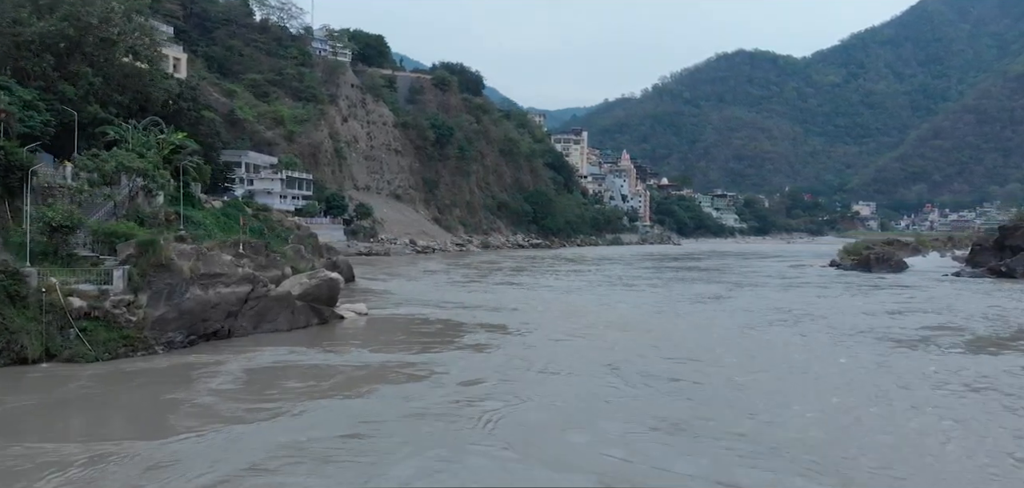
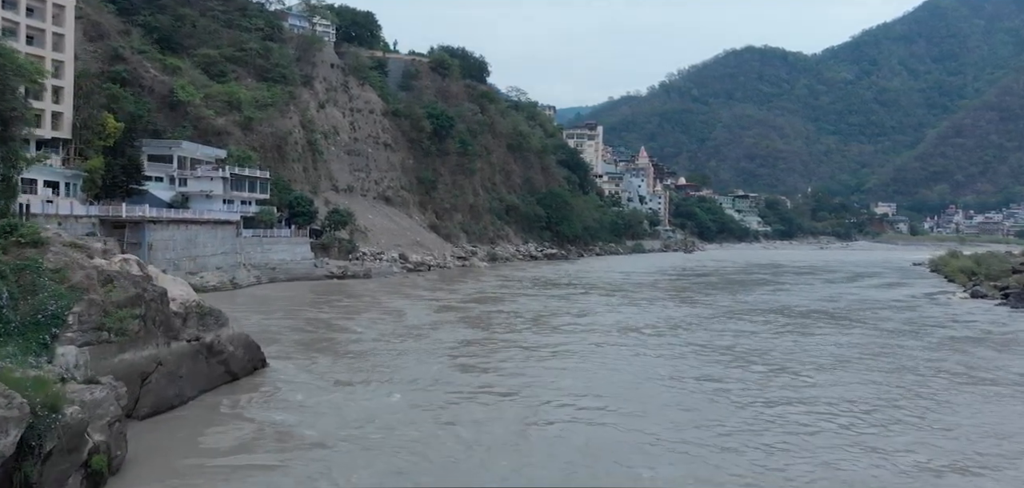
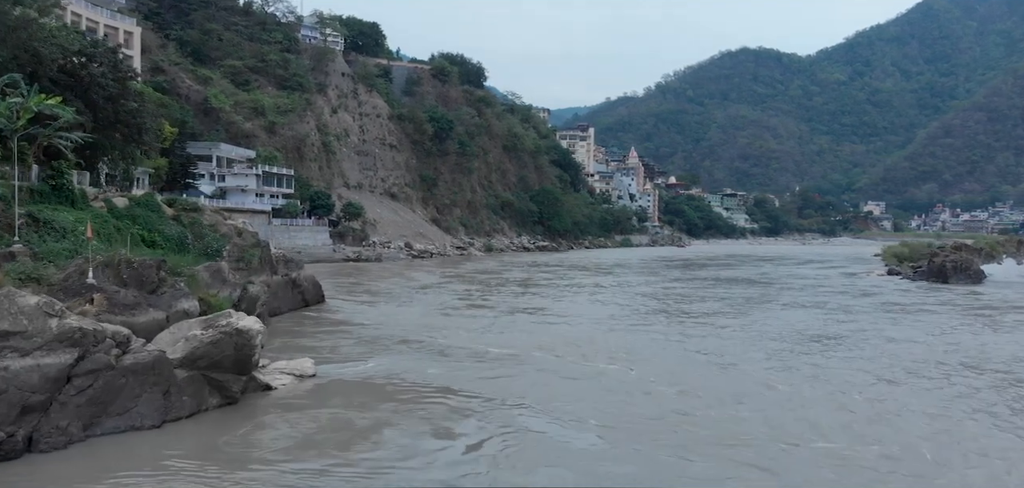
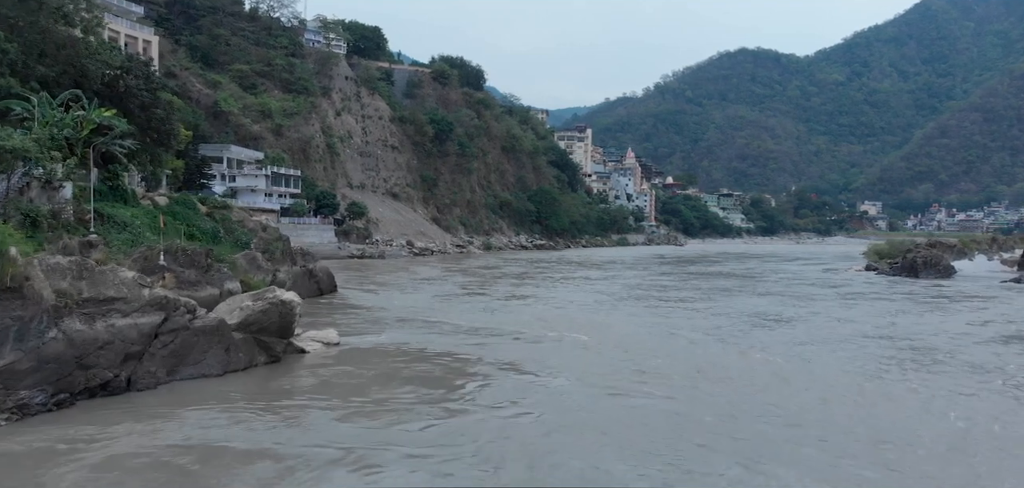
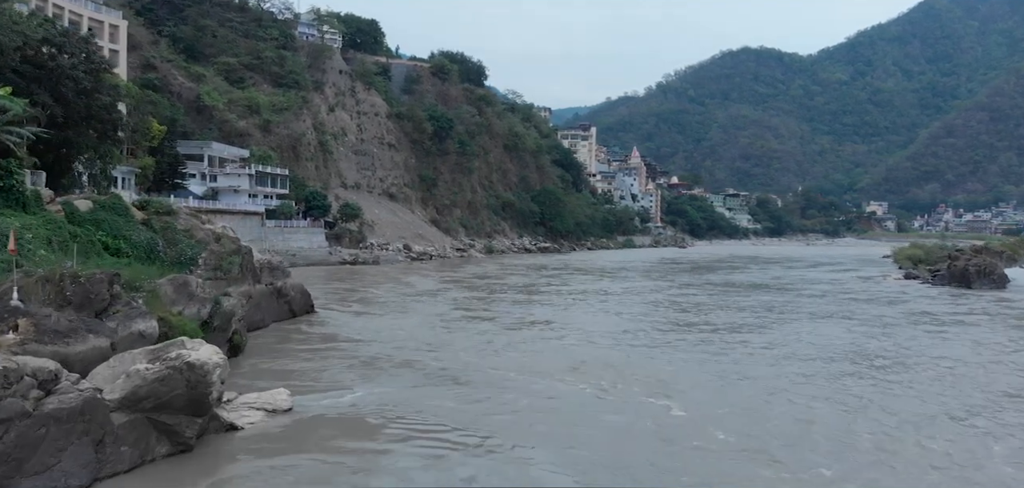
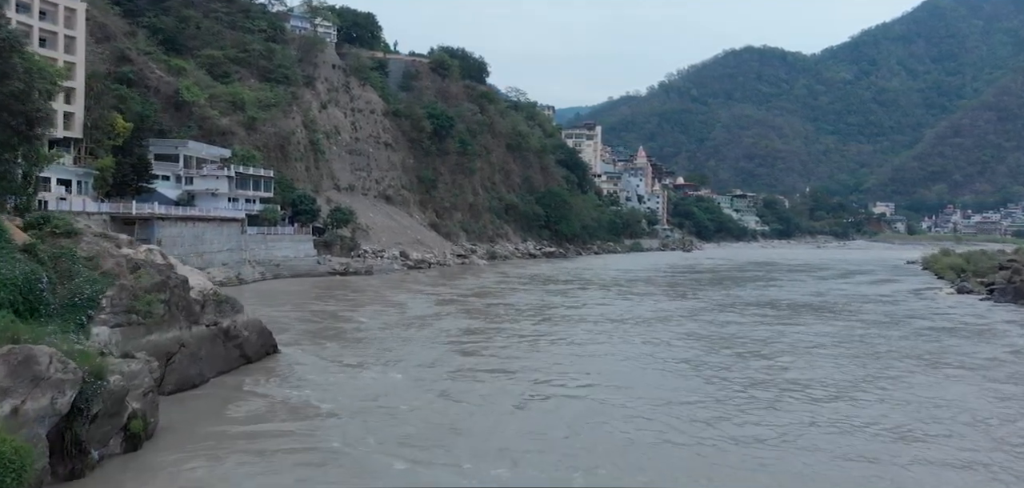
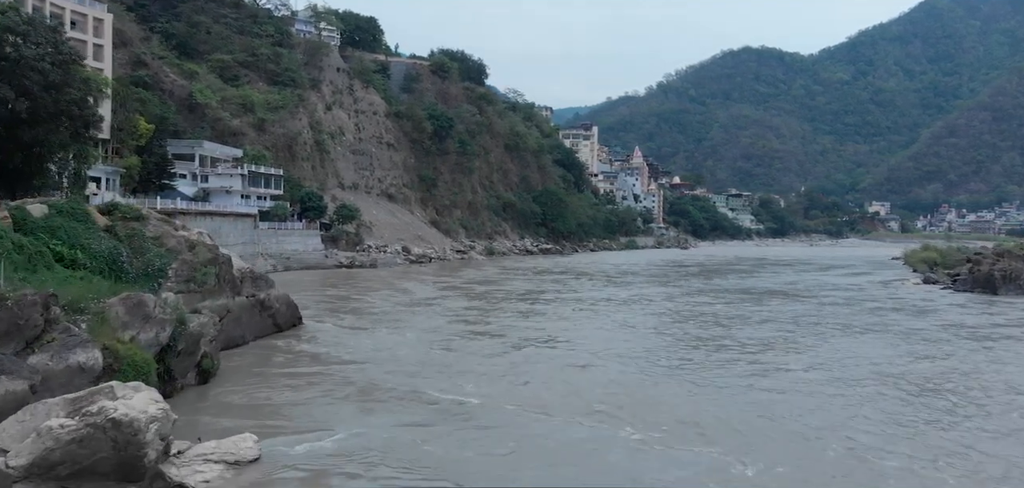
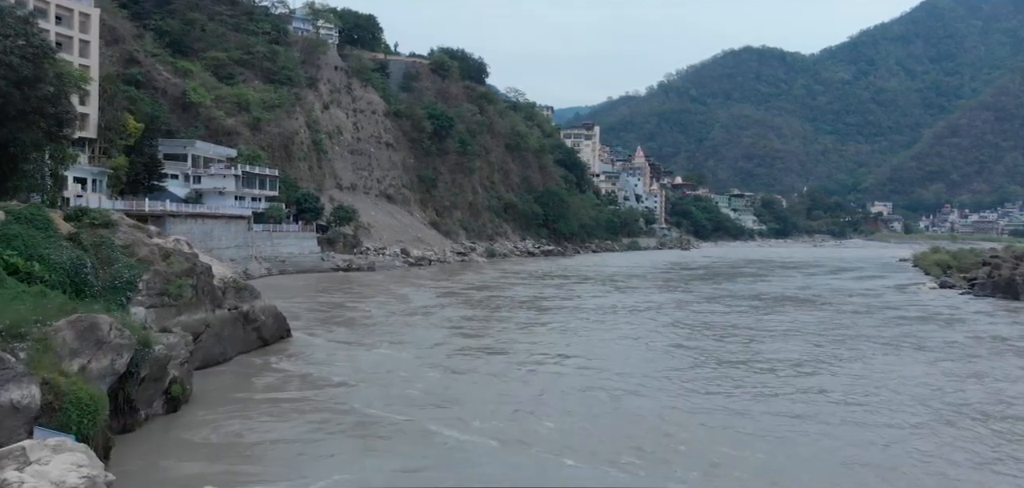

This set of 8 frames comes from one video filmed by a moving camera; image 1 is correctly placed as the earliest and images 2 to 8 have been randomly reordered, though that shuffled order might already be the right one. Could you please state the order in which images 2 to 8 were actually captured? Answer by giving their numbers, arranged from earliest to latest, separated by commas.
4, 3, 5, 7, 8, 6, 2
